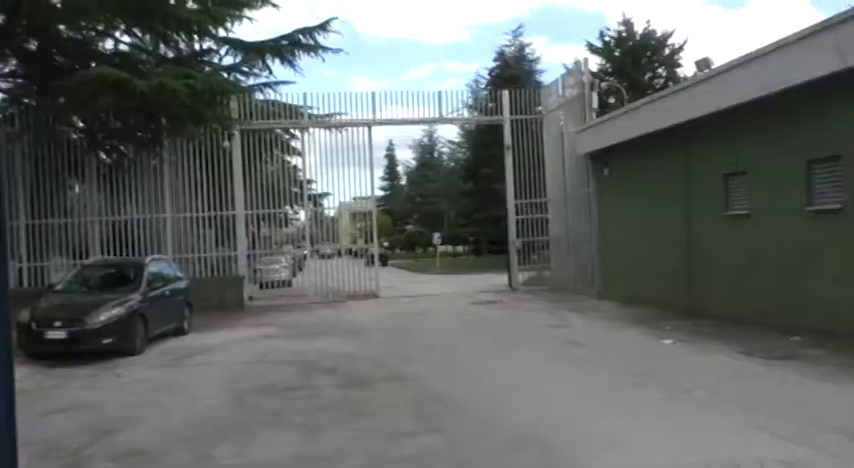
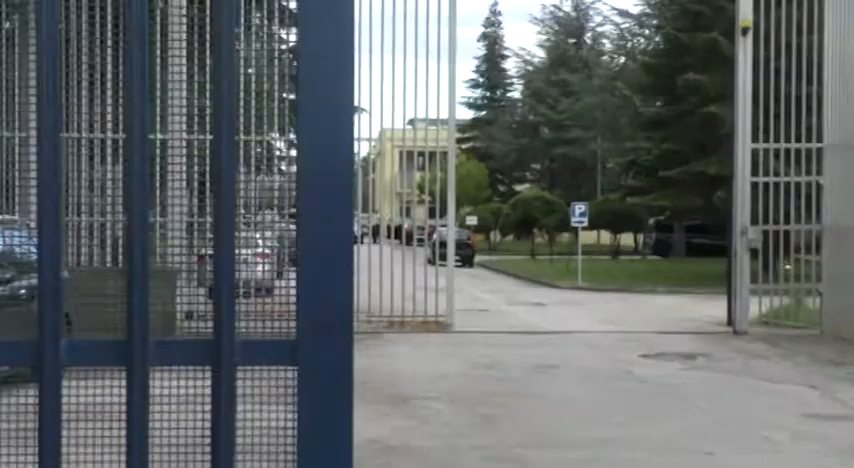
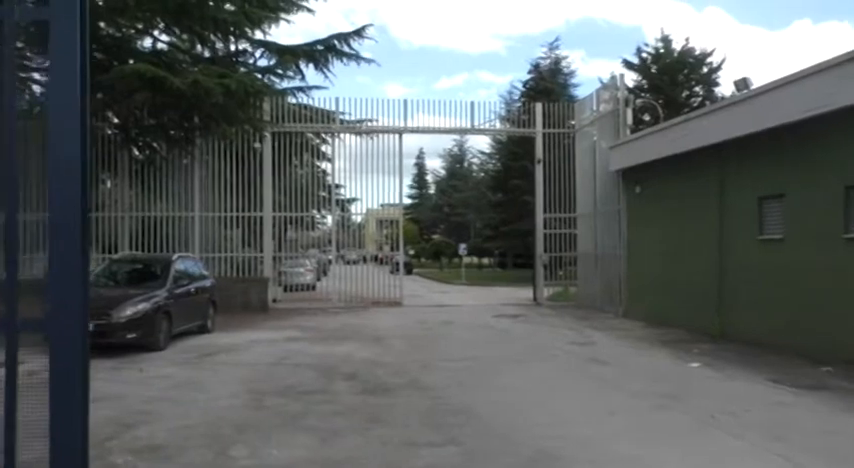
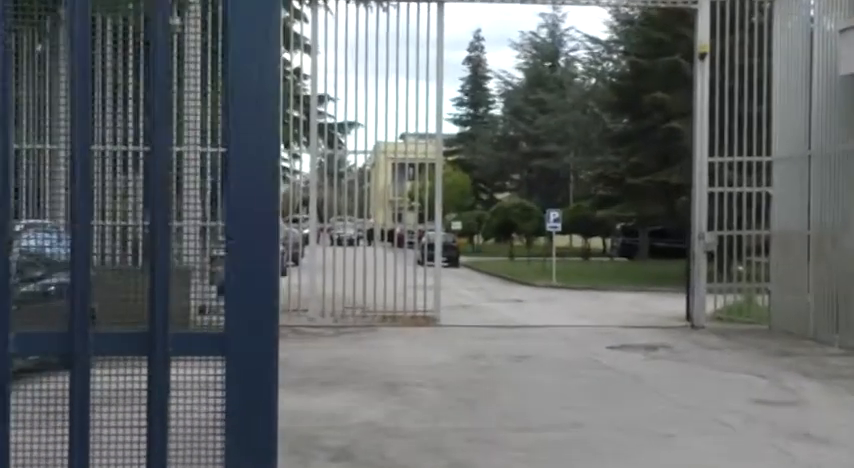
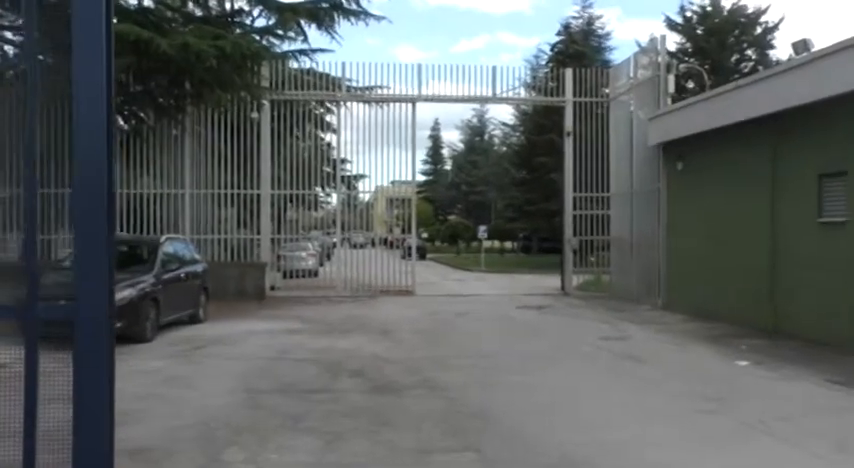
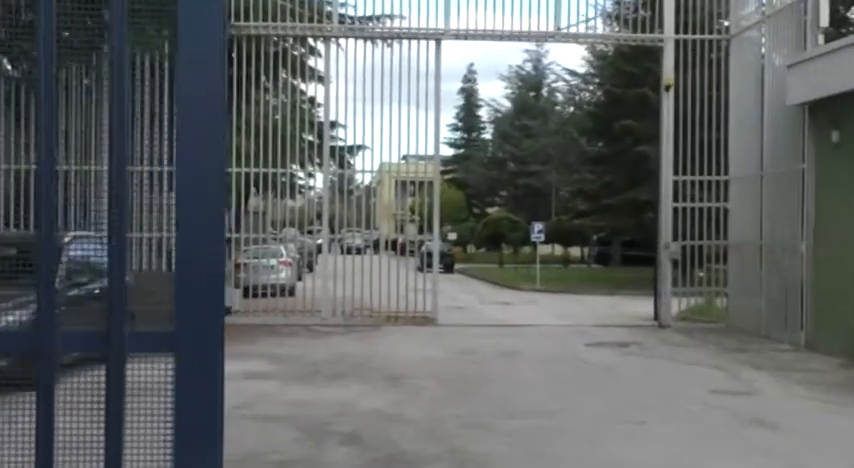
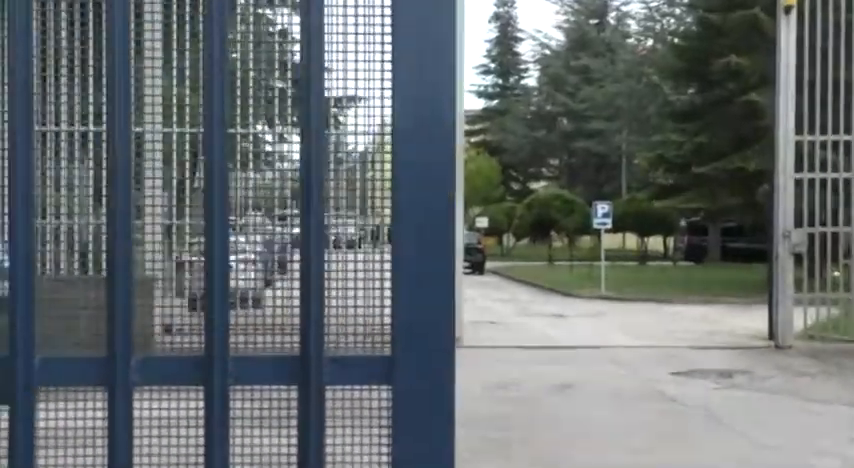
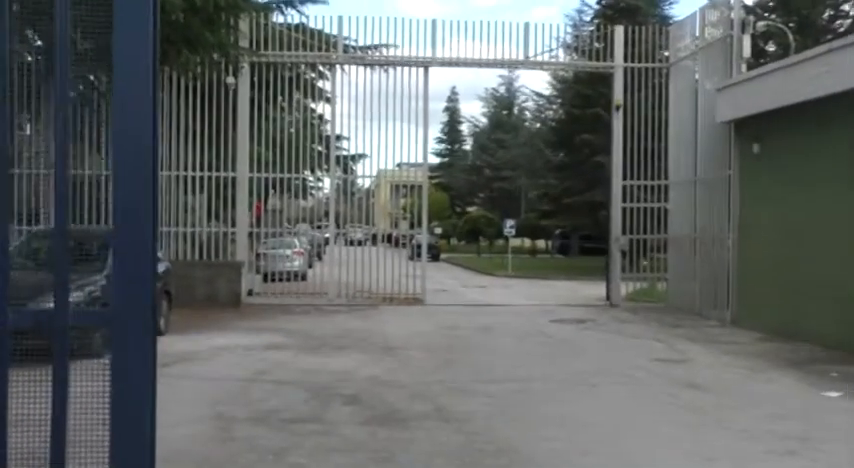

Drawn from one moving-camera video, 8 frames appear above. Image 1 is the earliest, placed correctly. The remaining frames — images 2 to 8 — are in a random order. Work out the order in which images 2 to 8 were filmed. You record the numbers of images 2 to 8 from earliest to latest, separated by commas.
3, 5, 8, 6, 4, 2, 7
